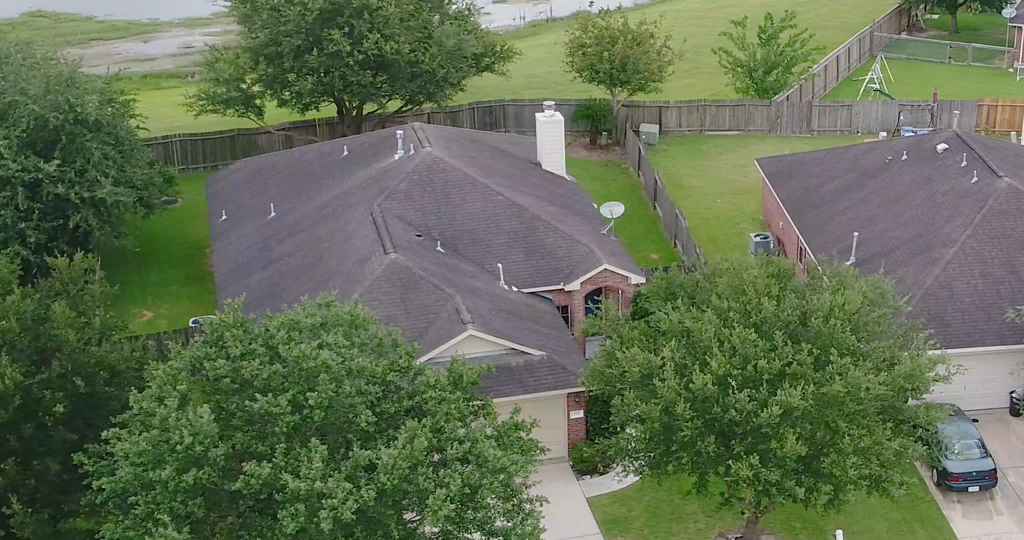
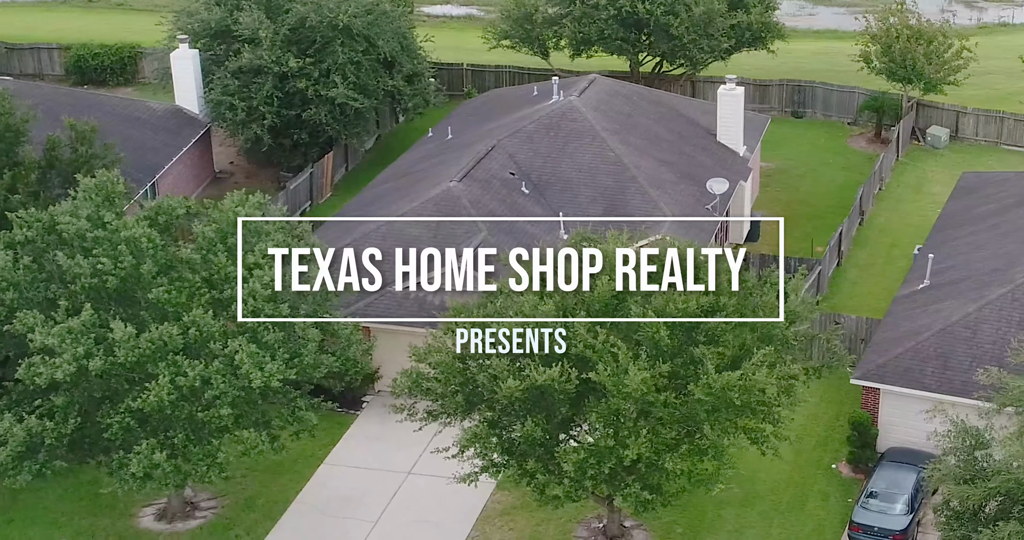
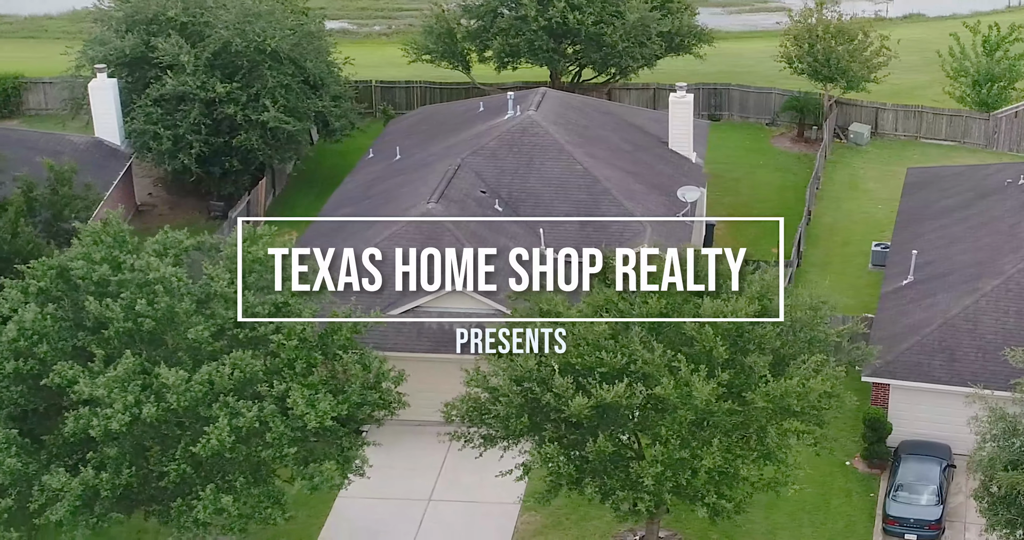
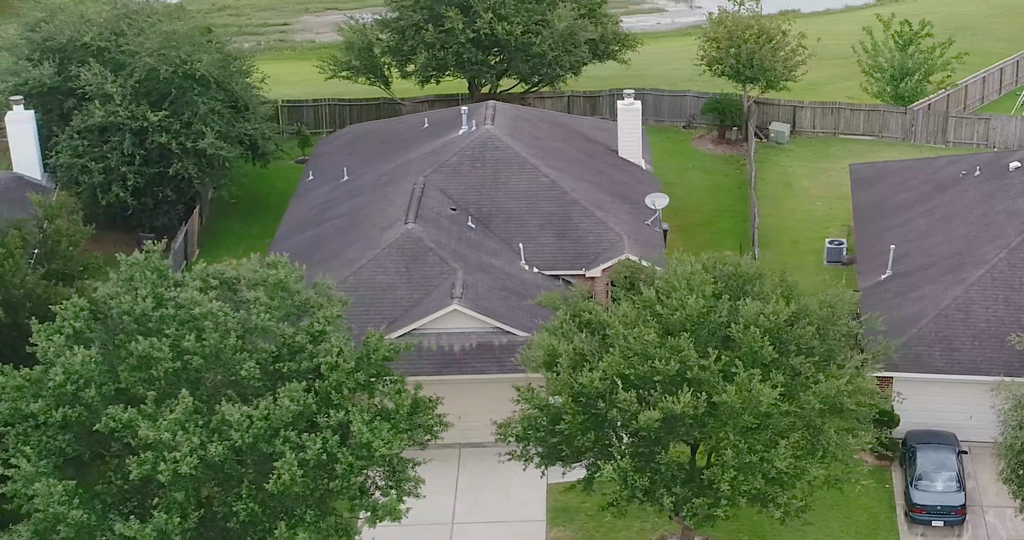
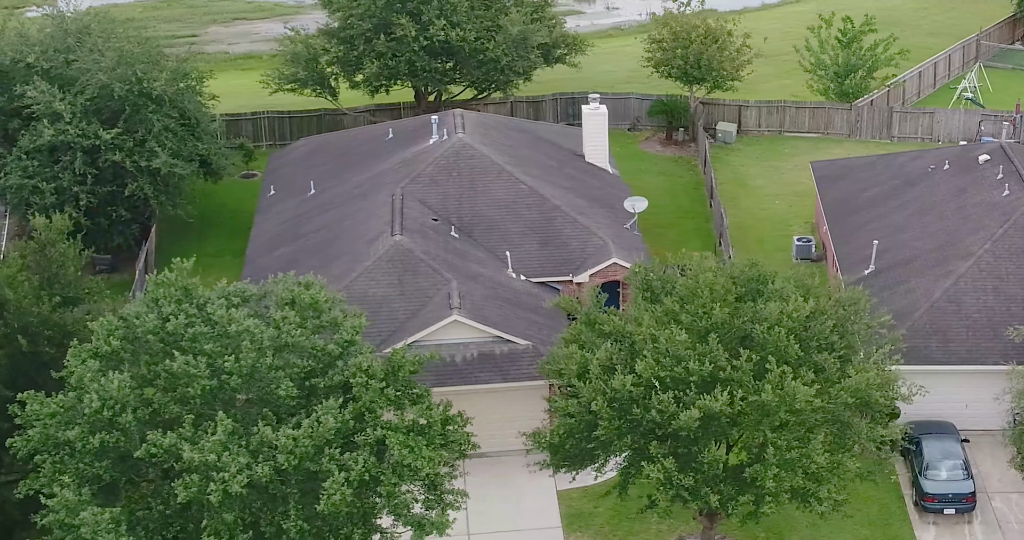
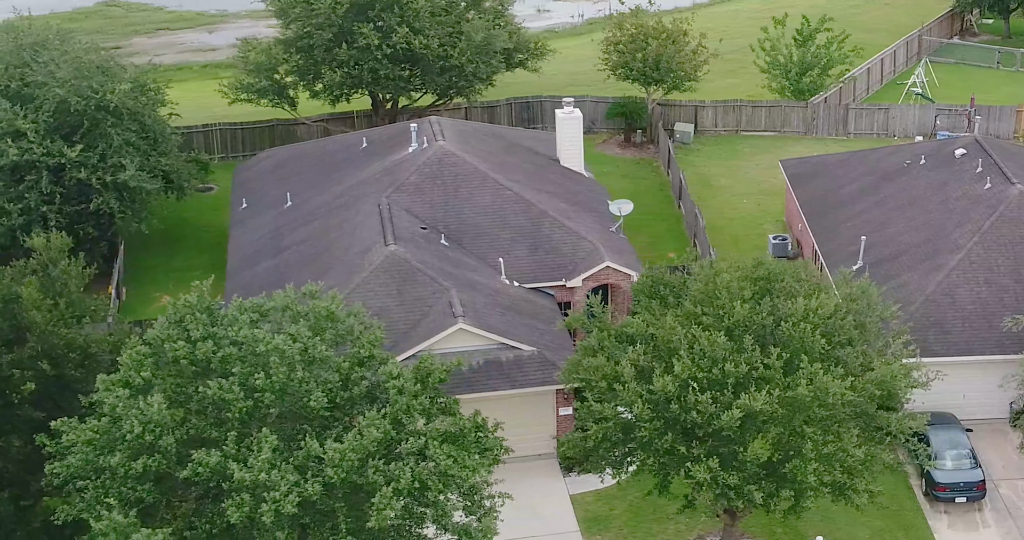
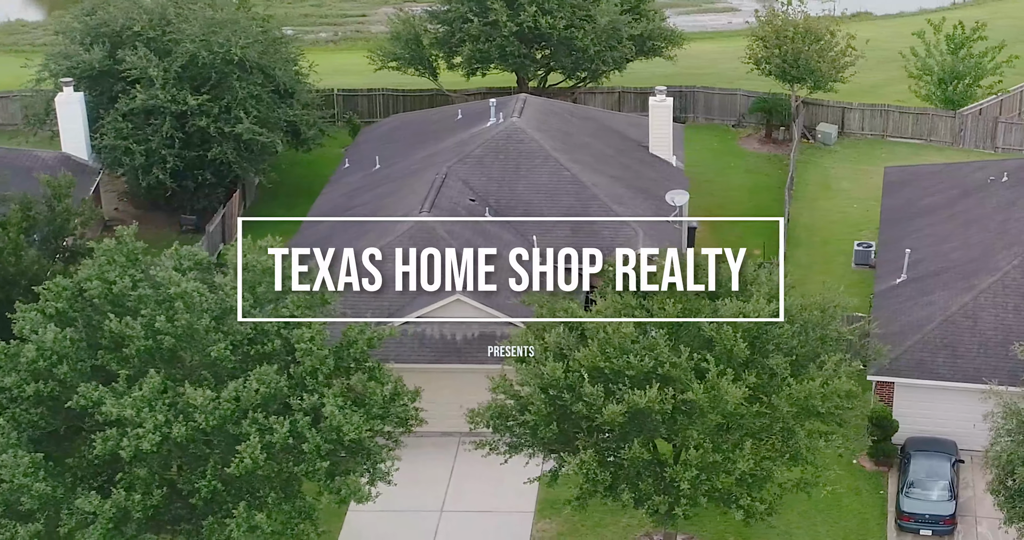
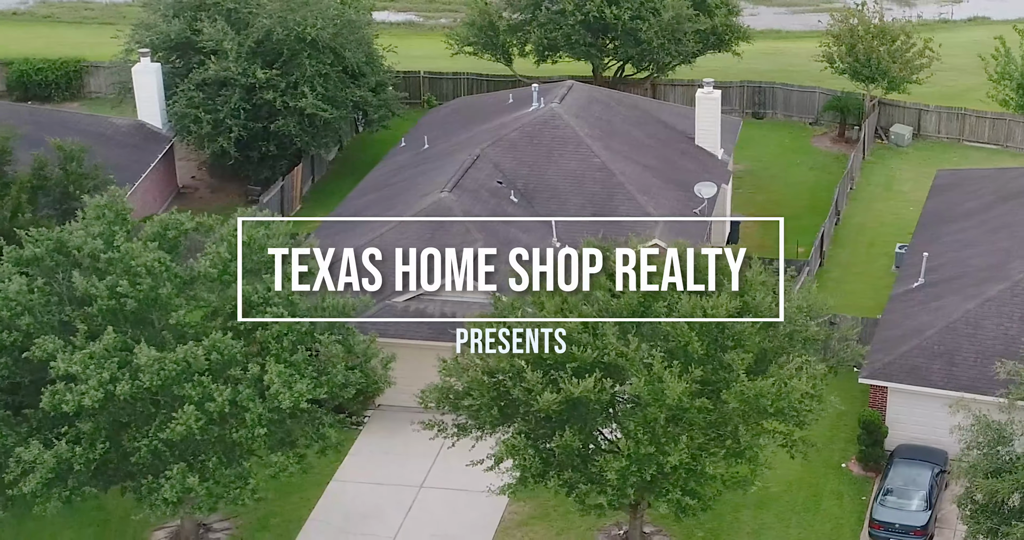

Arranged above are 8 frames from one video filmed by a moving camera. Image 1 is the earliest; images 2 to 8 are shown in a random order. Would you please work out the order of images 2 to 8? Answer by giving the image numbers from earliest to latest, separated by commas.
6, 5, 4, 7, 3, 8, 2
